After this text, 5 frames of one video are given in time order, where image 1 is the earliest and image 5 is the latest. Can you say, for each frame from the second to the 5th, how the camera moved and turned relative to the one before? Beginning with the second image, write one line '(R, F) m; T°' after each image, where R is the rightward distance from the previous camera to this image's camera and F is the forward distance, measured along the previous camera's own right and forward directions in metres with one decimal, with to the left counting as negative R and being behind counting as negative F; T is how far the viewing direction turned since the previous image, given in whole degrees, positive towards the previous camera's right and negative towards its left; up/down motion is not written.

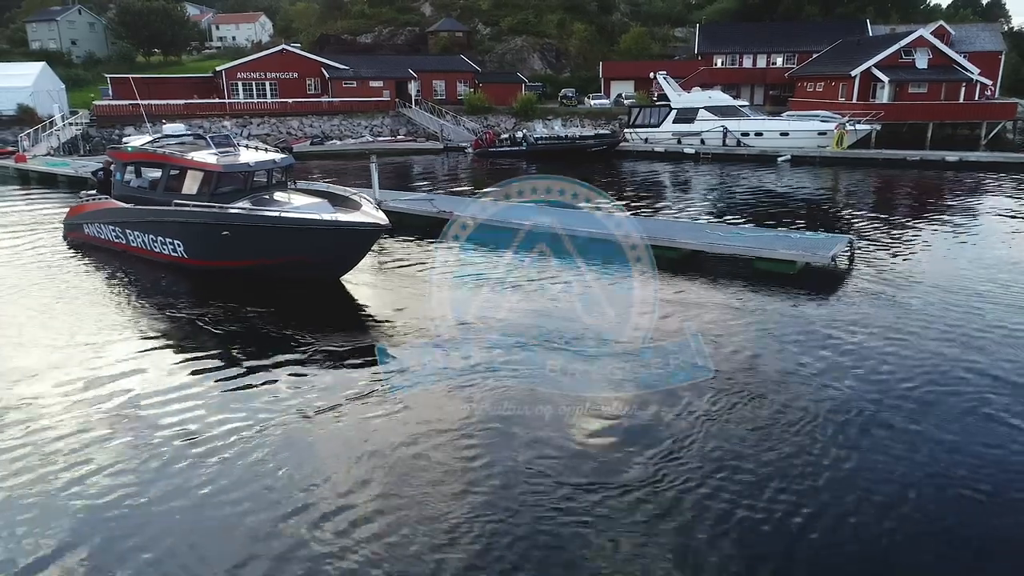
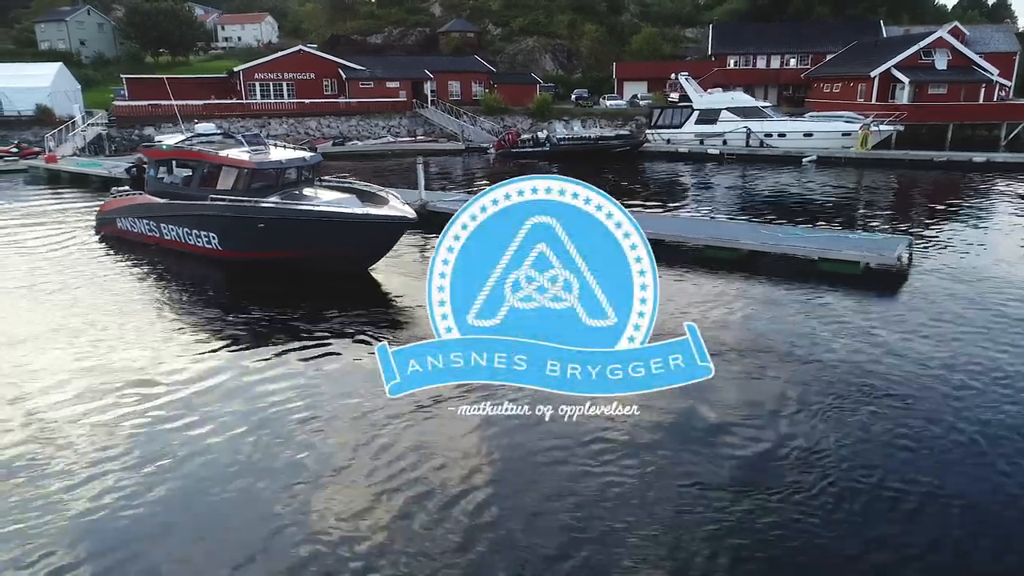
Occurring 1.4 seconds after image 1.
(-0.9, -0.1) m; 0°
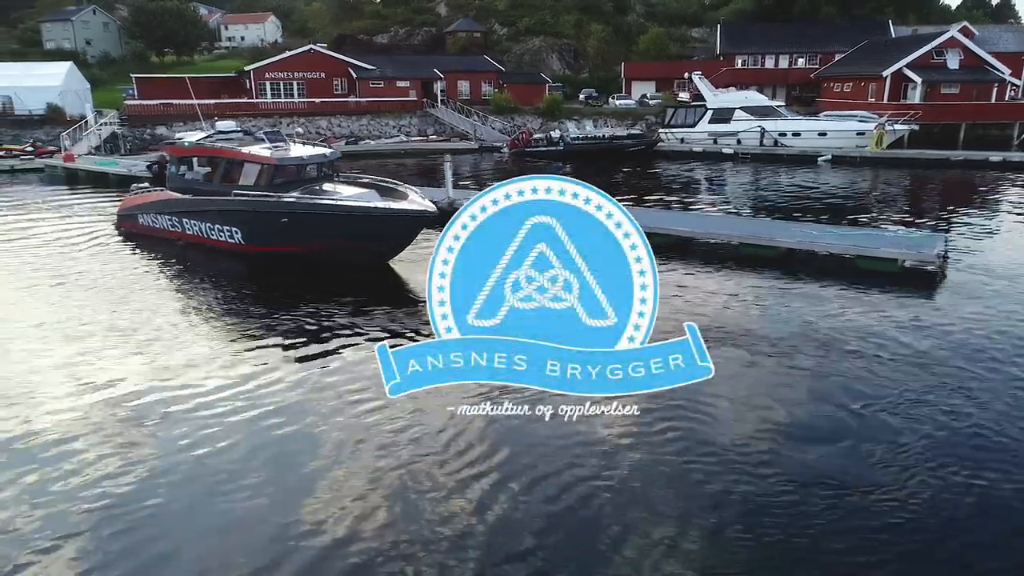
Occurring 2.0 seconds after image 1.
(-0.5, 0.0) m; 0°
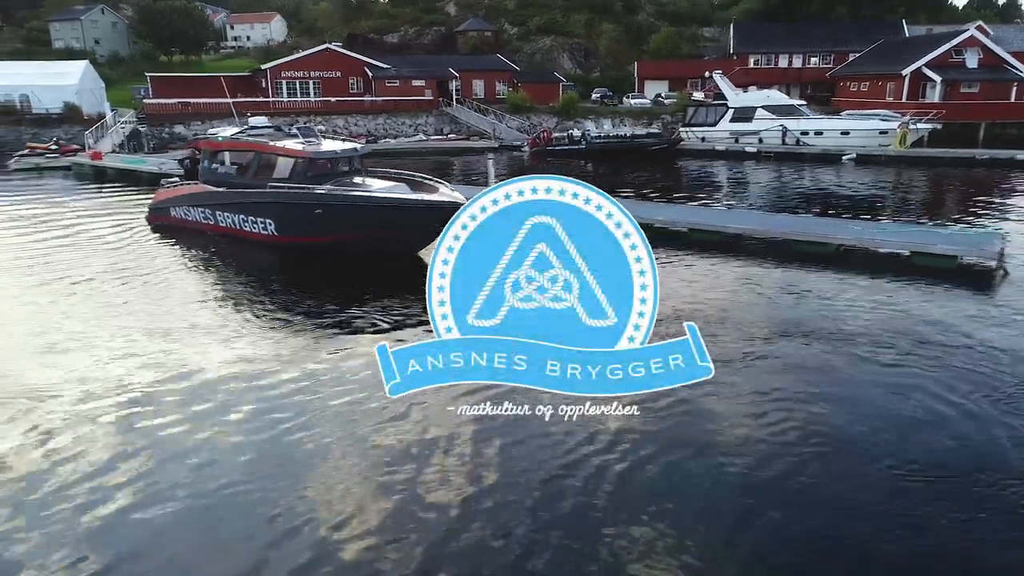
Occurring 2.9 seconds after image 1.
(-0.8, -0.1) m; 0°
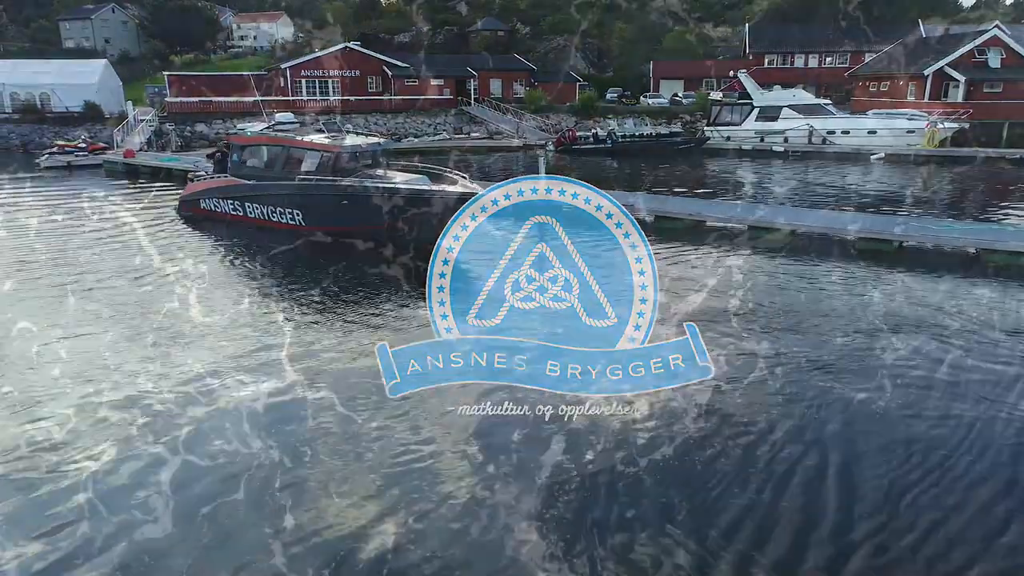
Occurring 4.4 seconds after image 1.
(-1.0, -0.1) m; 0°
